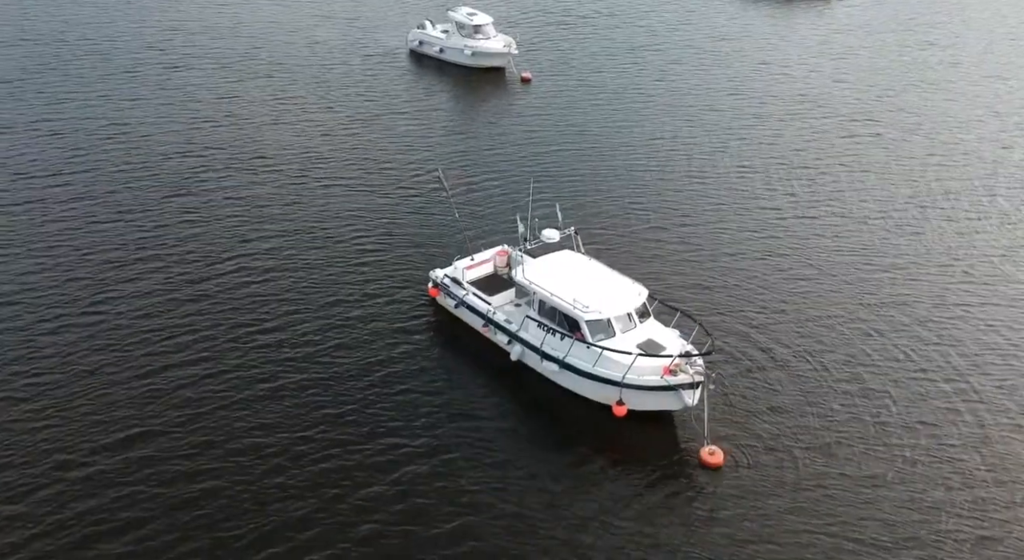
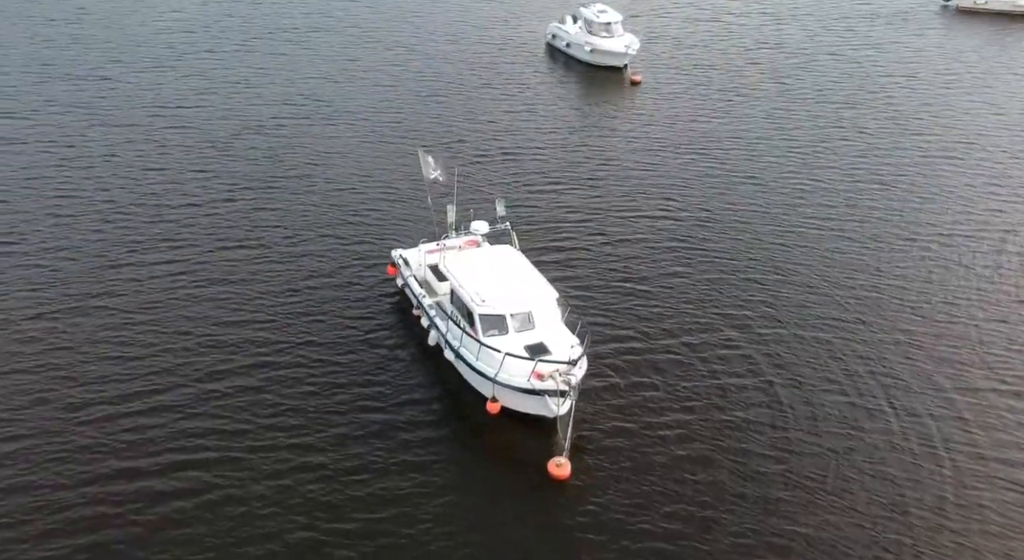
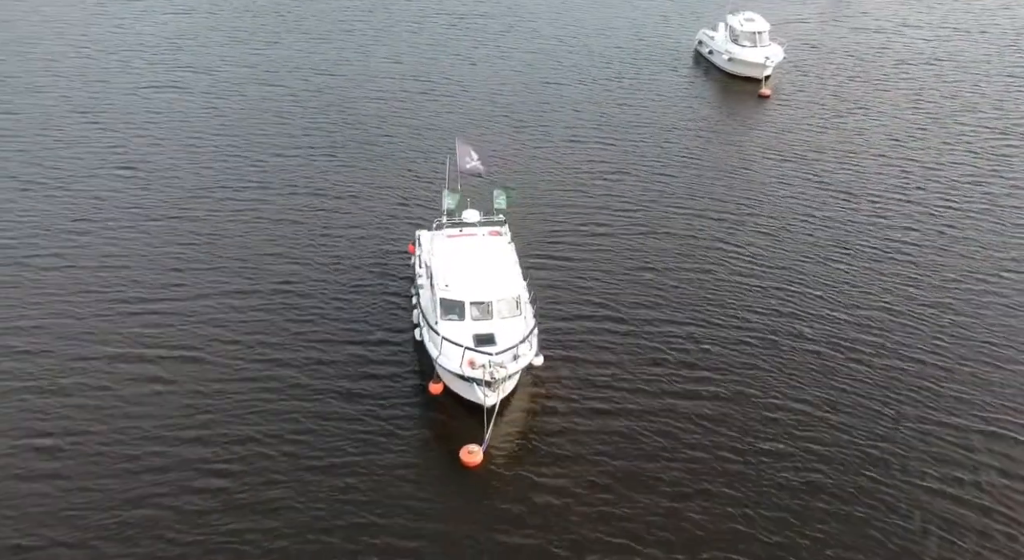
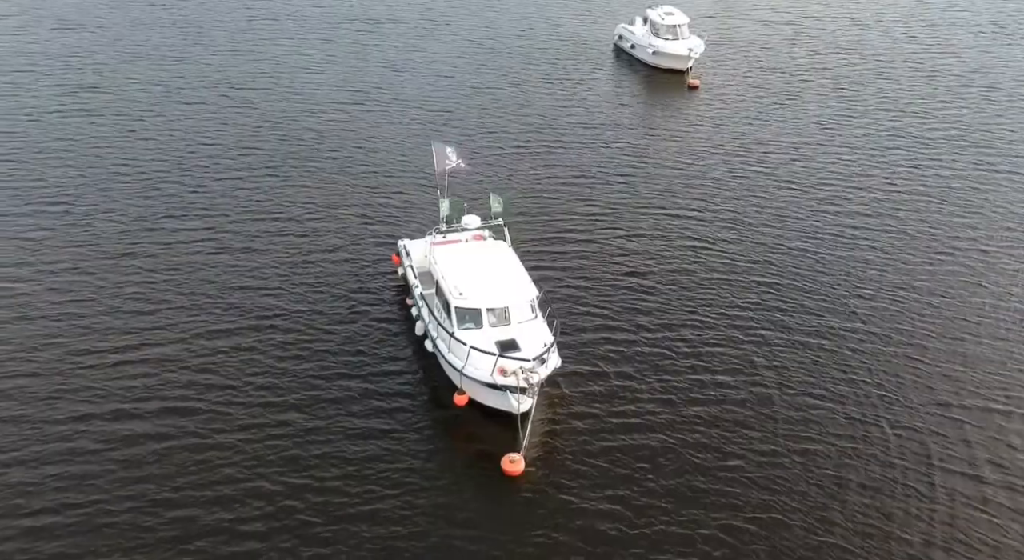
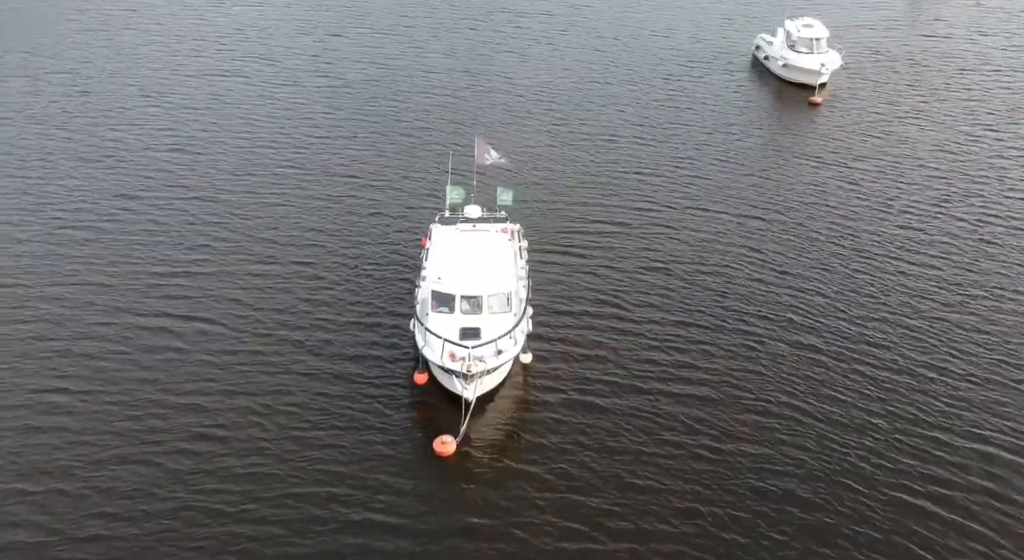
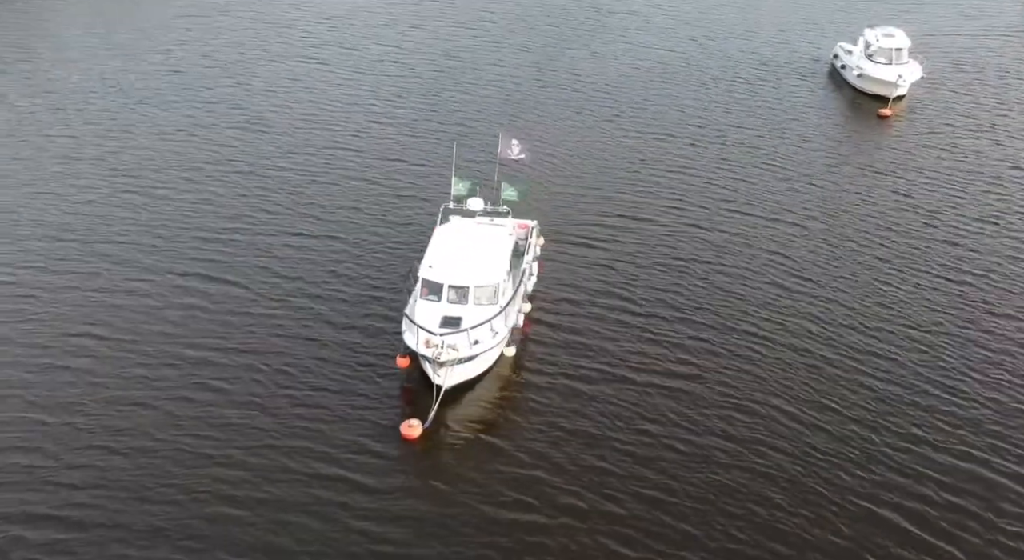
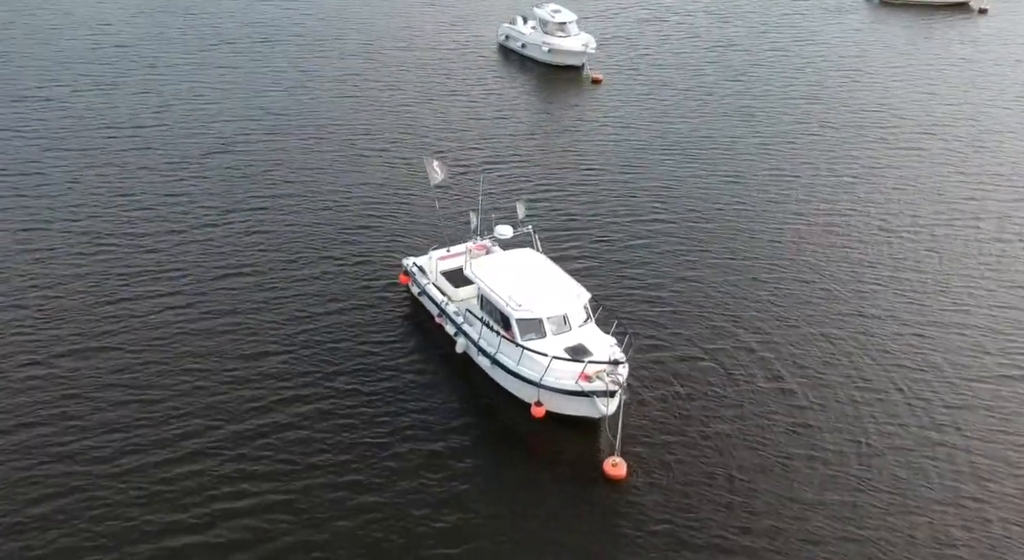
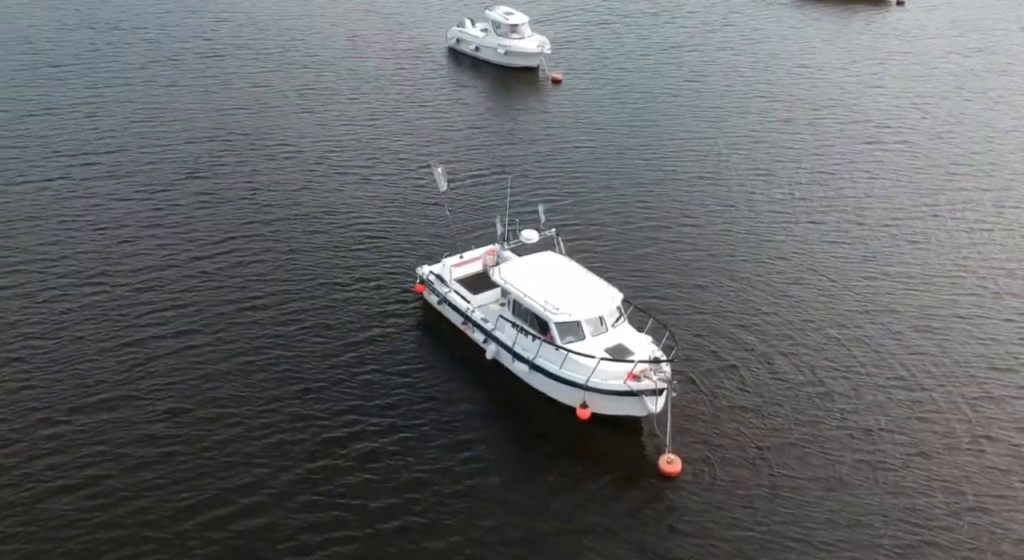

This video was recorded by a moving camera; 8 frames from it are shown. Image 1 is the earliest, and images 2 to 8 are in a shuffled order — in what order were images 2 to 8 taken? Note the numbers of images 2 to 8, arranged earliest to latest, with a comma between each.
8, 7, 2, 4, 3, 5, 6
